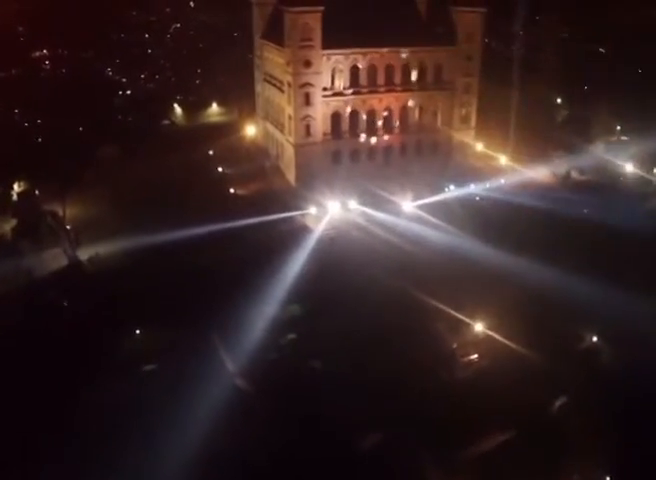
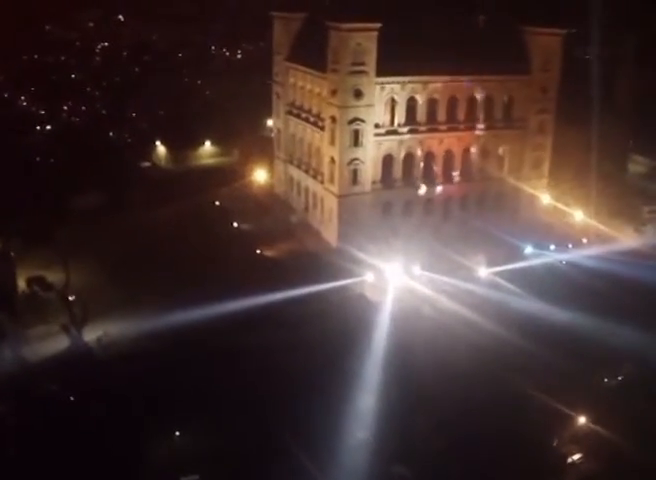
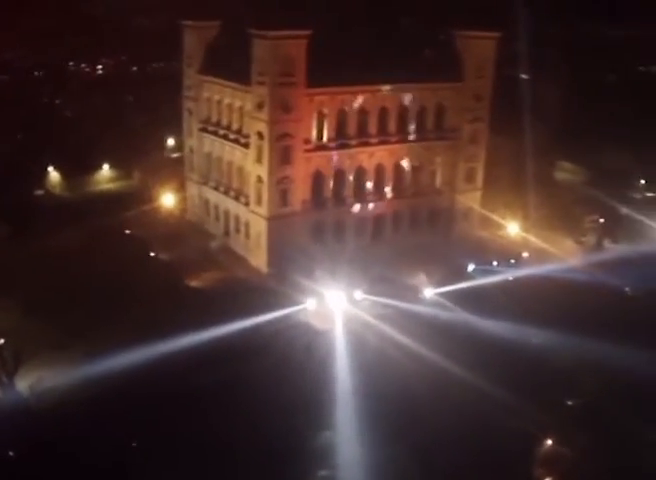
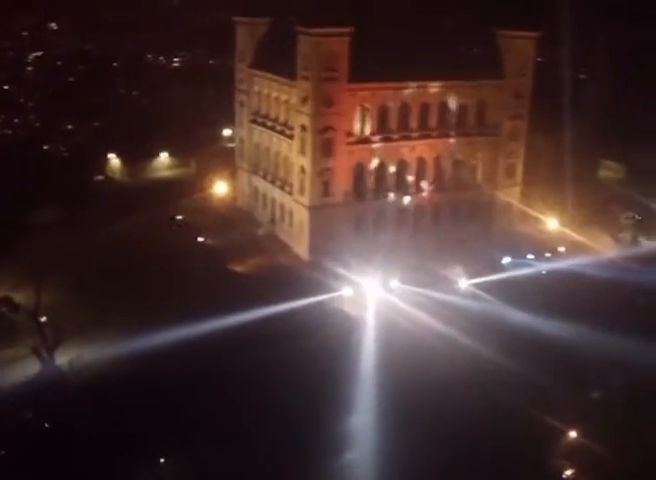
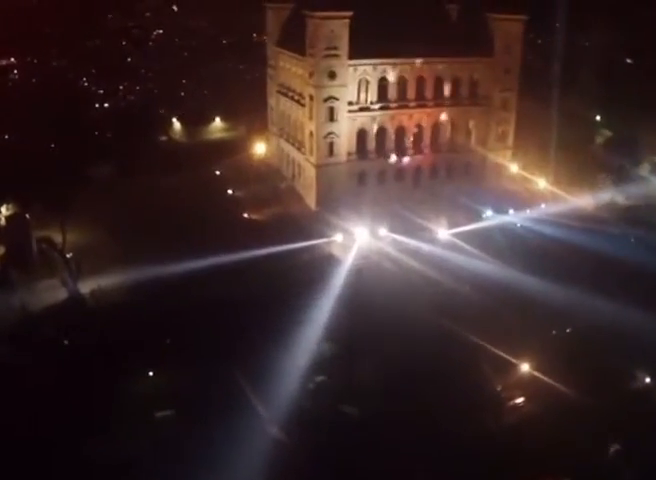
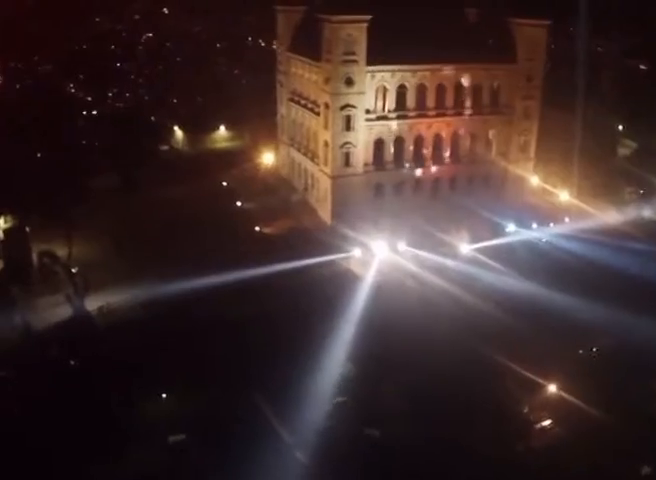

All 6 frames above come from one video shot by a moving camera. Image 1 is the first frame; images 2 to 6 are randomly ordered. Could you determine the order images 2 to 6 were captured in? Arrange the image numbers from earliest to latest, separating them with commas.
5, 6, 2, 4, 3
